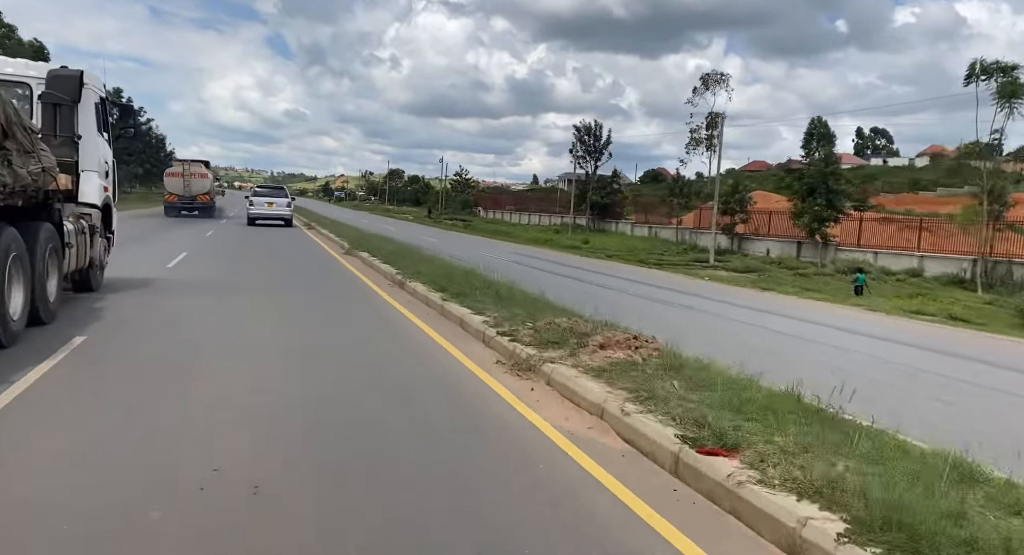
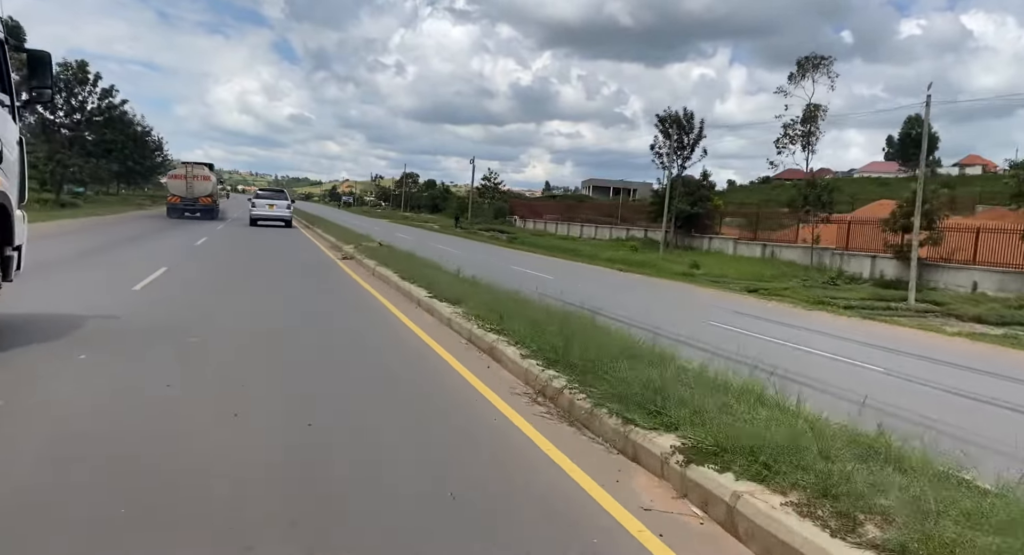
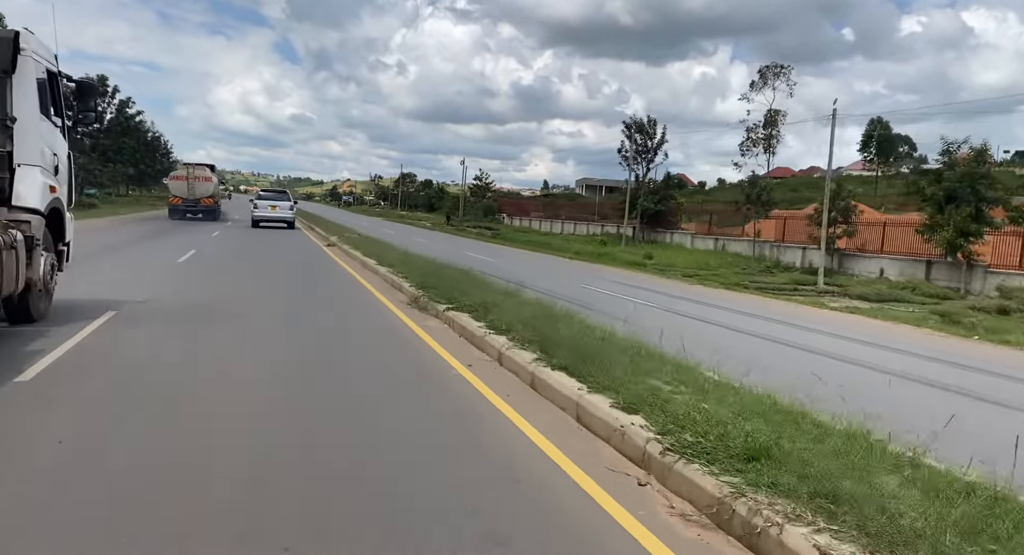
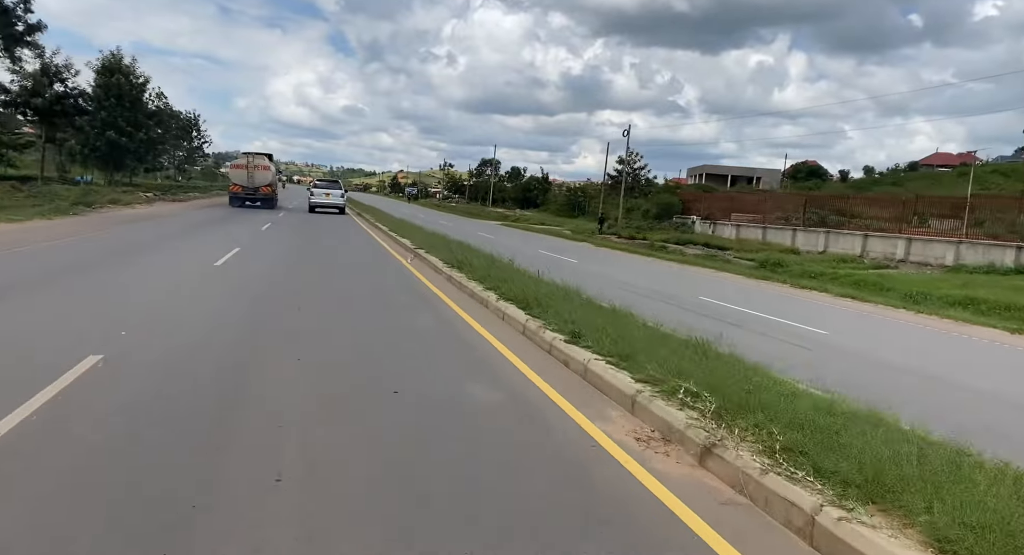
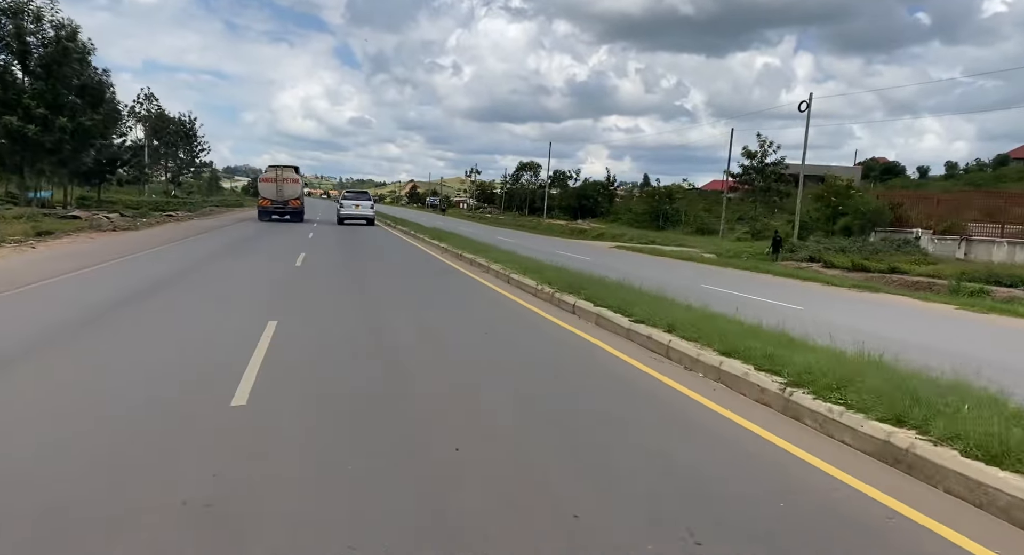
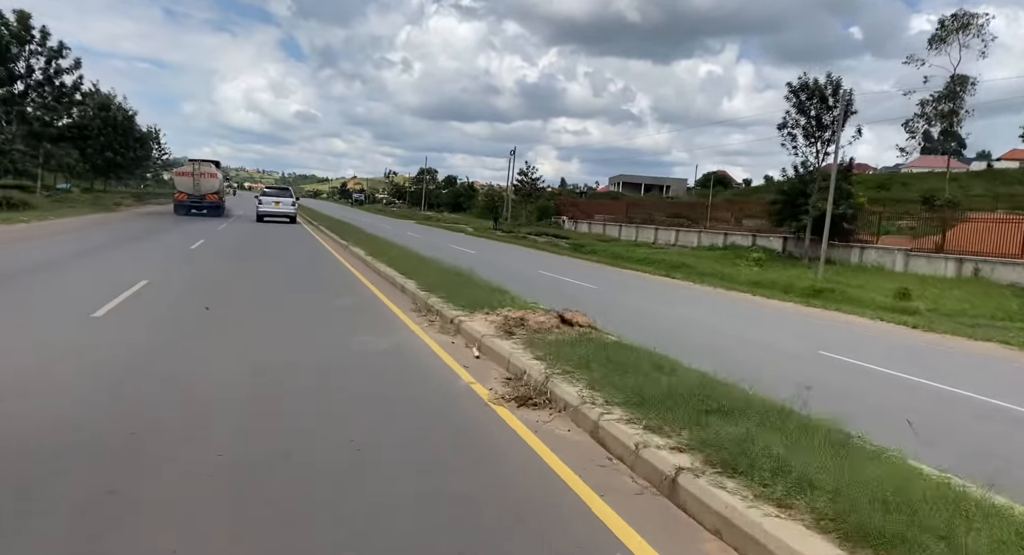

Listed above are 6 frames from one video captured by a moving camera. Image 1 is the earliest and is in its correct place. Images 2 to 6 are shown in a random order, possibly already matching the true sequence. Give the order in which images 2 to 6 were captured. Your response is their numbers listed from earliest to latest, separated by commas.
3, 2, 6, 4, 5
